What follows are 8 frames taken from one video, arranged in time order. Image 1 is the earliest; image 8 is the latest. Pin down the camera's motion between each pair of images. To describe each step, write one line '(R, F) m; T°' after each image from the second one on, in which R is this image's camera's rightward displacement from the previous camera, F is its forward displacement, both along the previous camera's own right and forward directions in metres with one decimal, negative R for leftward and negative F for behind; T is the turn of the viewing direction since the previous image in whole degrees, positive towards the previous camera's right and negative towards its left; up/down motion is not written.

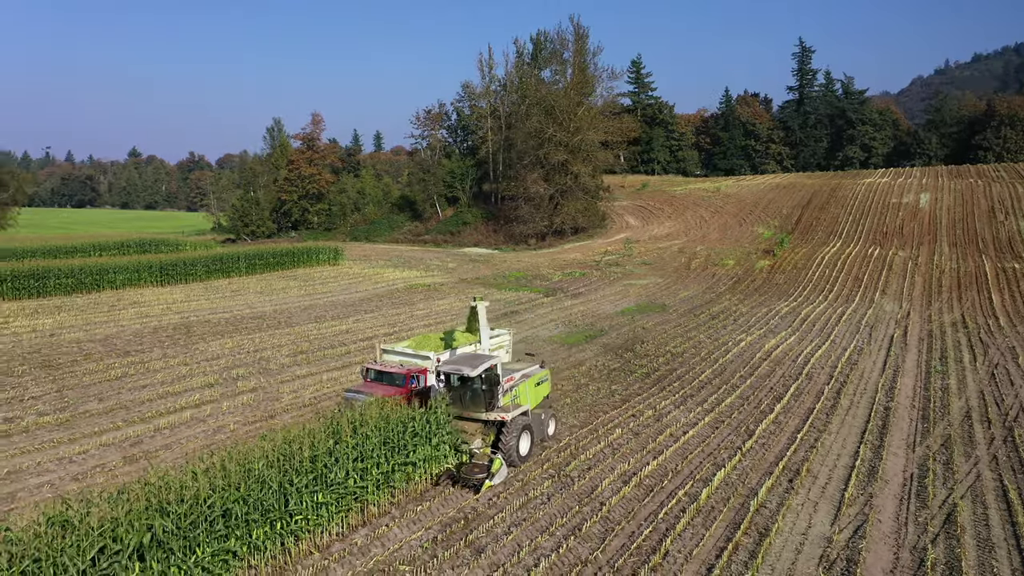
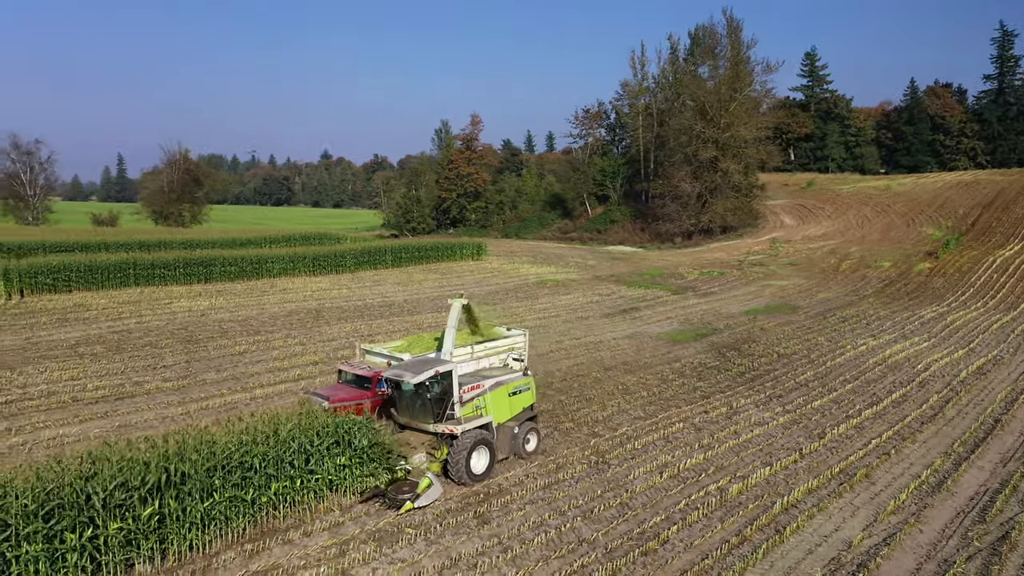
(+1.9, -0.2) m; -12°
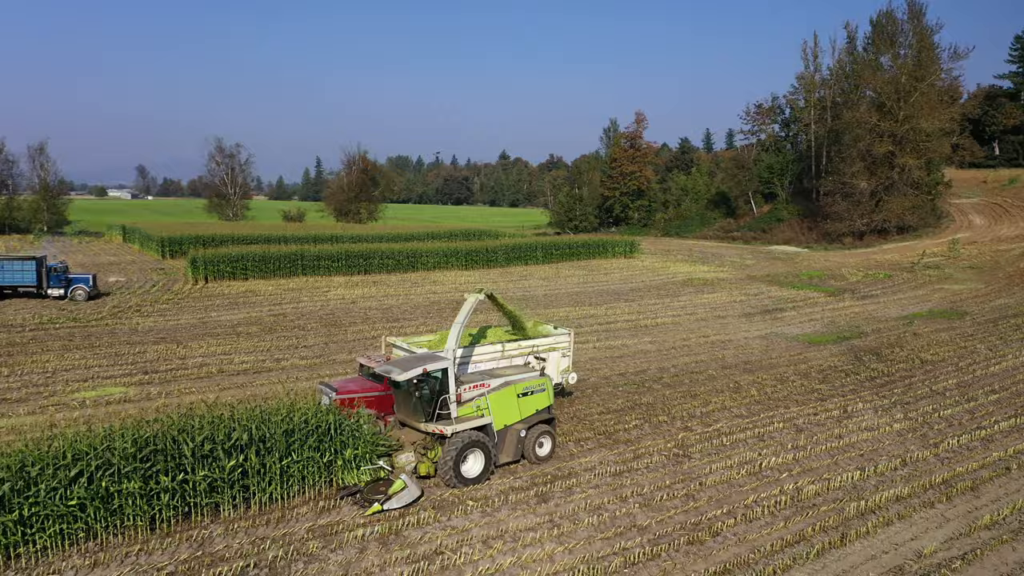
(+1.3, -0.2) m; -12°
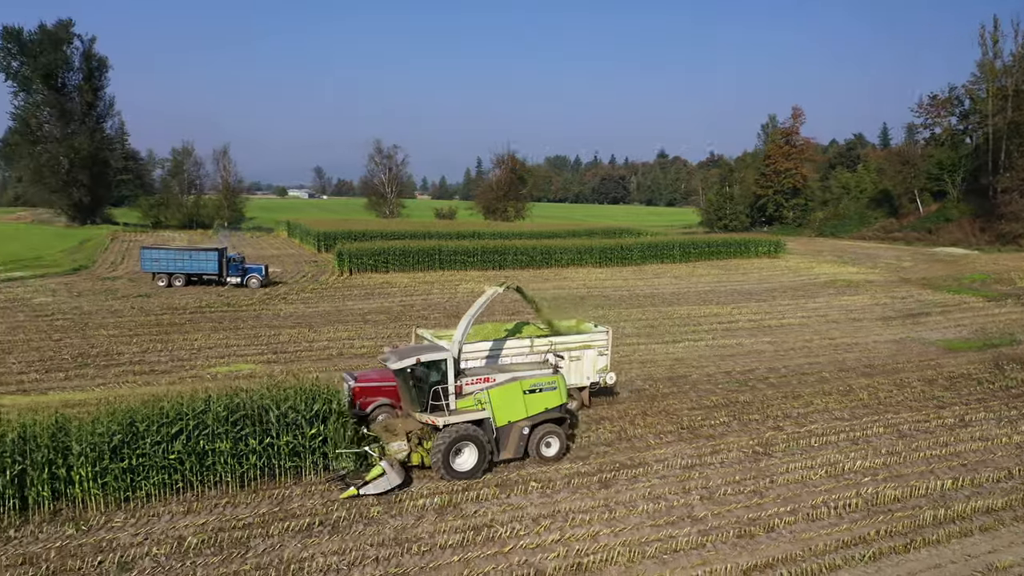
(+1.1, -0.2) m; -11°
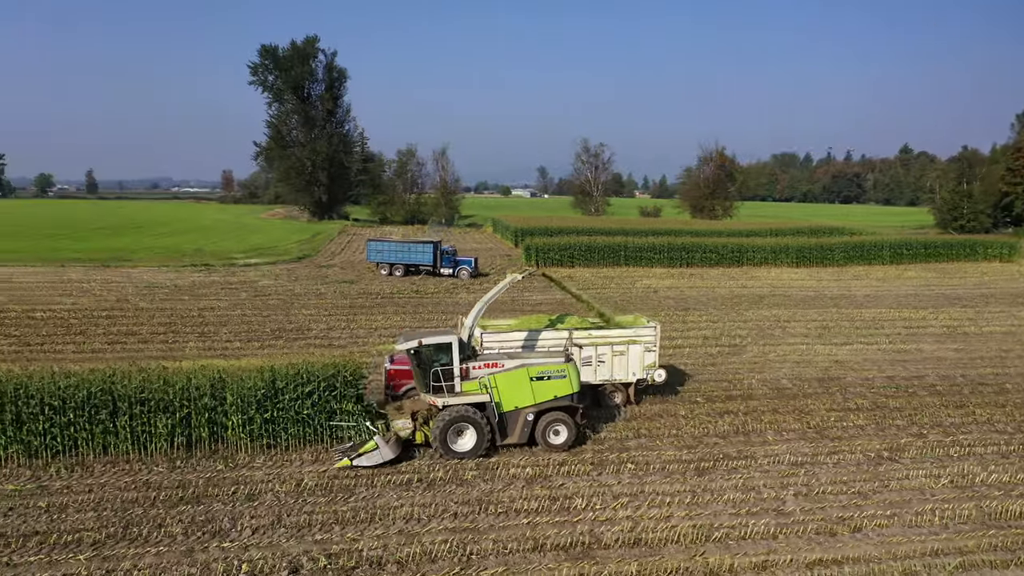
(+1.5, -0.3) m; -15°
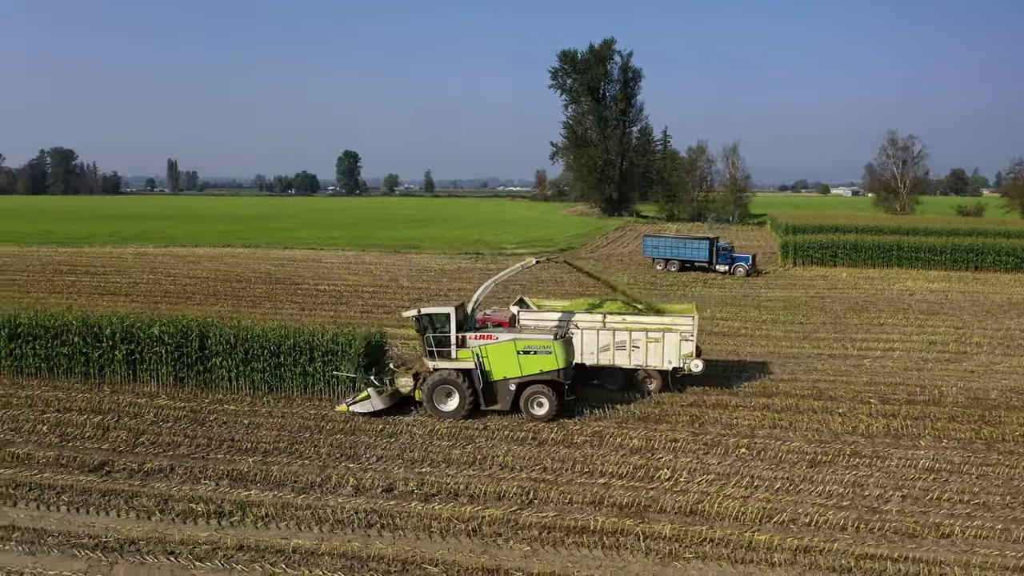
(+2.5, -0.5) m; -21°
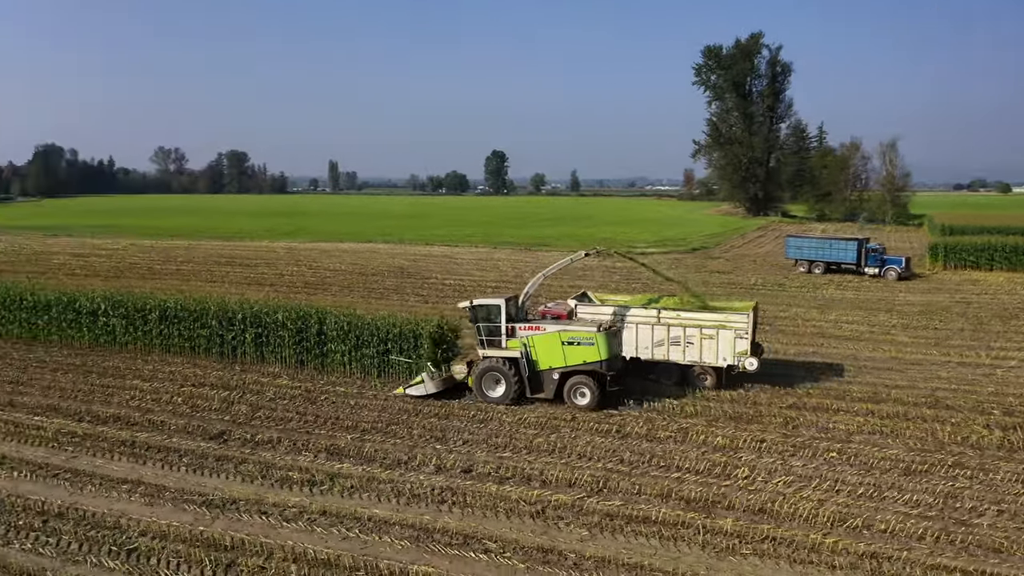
(+0.8, -0.2) m; -10°
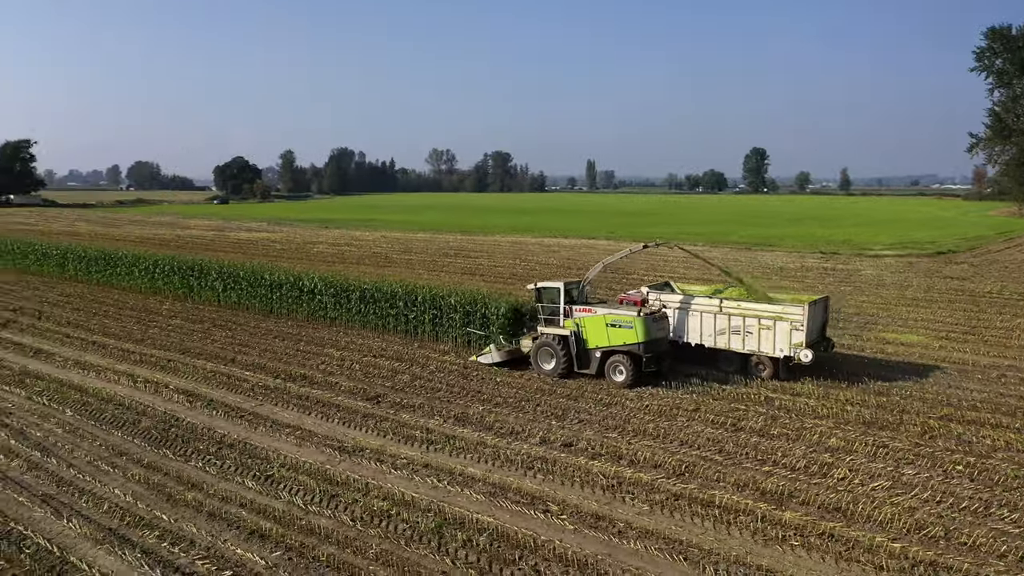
(+1.8, -0.5) m; -18°
